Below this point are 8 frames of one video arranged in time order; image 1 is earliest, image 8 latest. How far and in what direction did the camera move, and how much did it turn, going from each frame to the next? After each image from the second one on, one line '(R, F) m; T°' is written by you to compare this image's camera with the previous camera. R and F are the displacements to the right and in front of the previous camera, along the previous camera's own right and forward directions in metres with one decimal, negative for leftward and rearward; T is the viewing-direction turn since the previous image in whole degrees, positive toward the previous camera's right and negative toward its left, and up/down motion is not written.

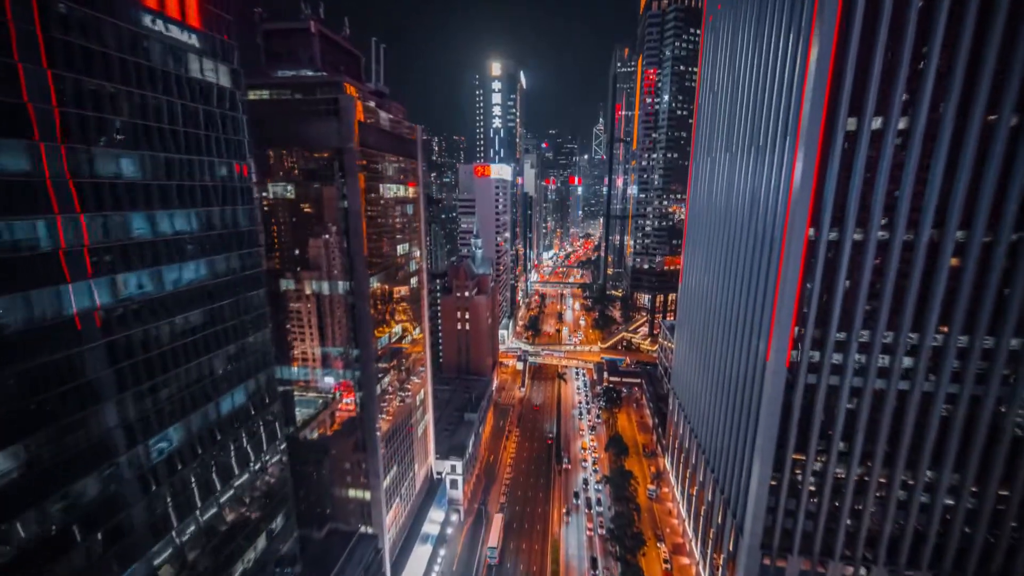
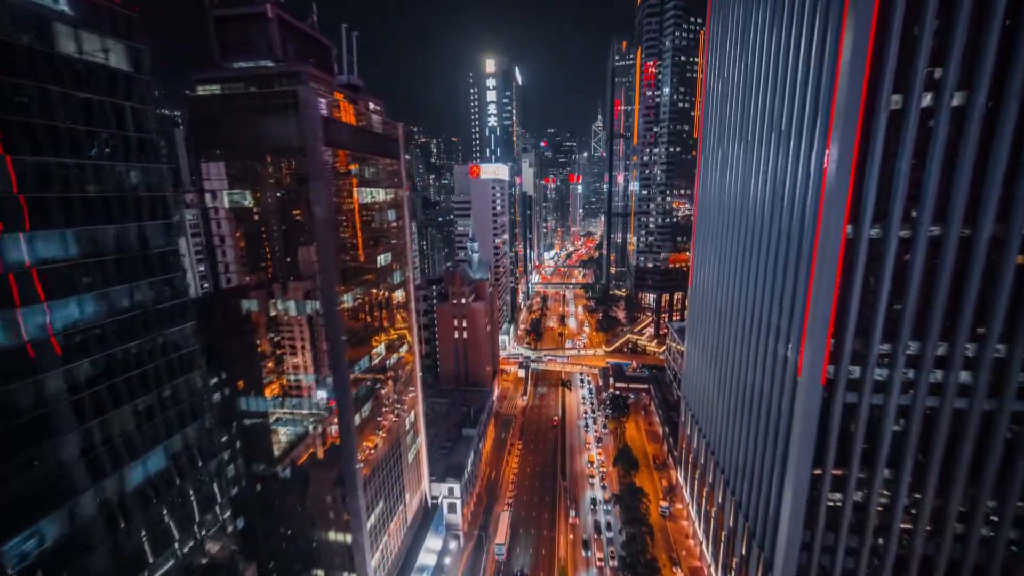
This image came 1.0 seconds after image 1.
(+0.8, +3.7) m; 0°
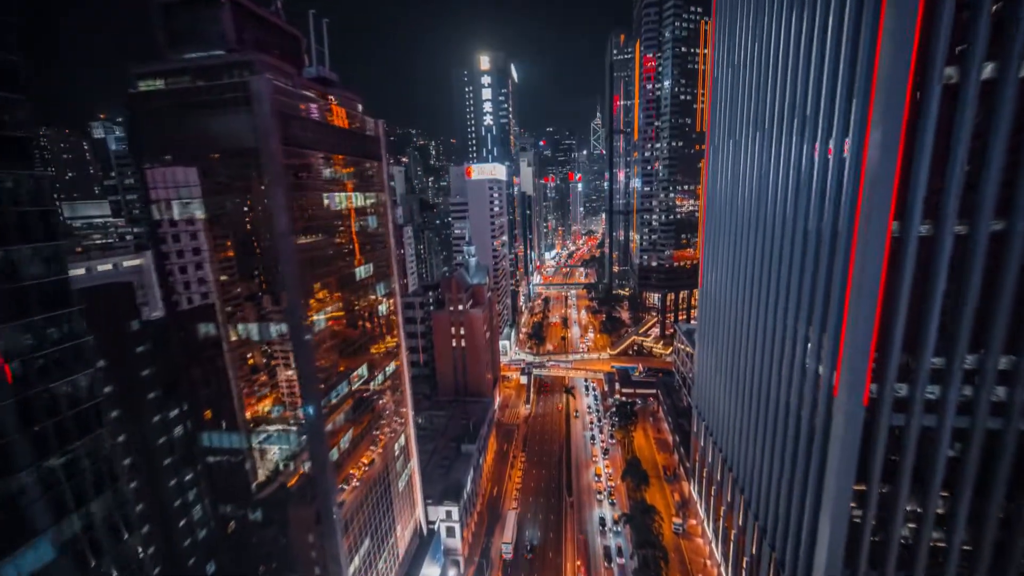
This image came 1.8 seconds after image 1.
(+0.7, +3.3) m; 0°
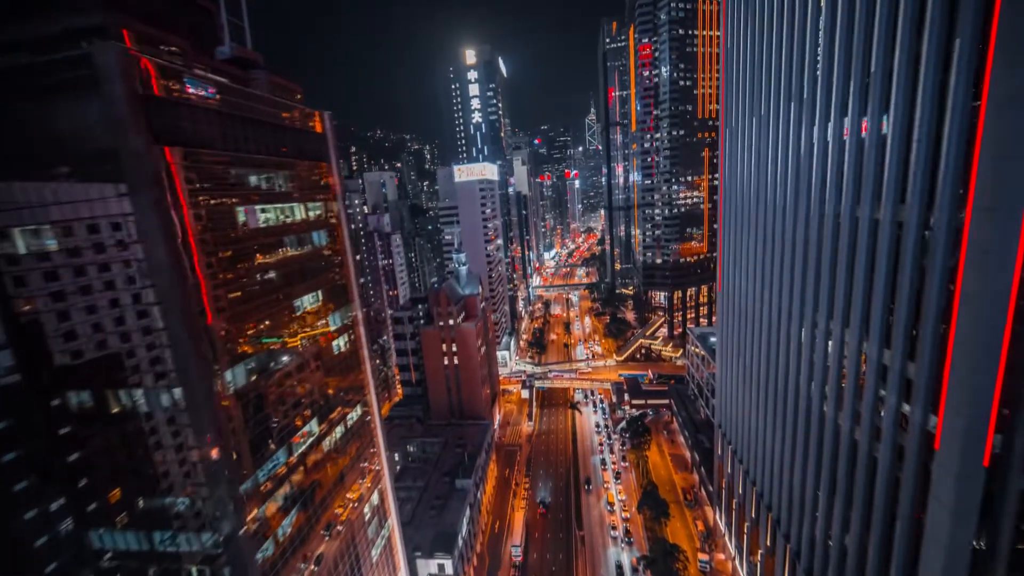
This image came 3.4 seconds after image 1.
(+1.4, +6.3) m; 0°
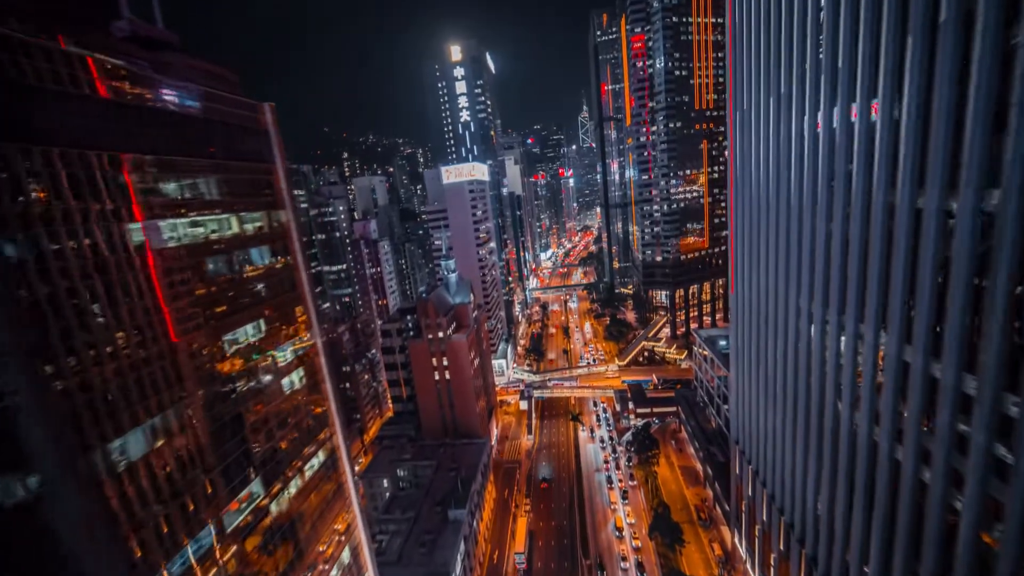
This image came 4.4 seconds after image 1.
(+1.0, +4.4) m; 0°
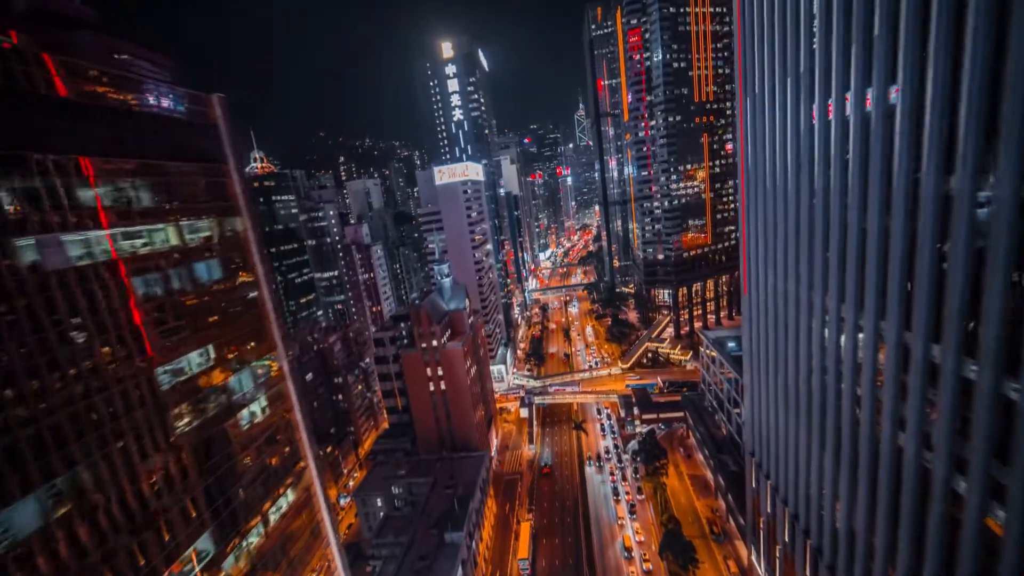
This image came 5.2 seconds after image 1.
(+0.6, +2.9) m; 0°
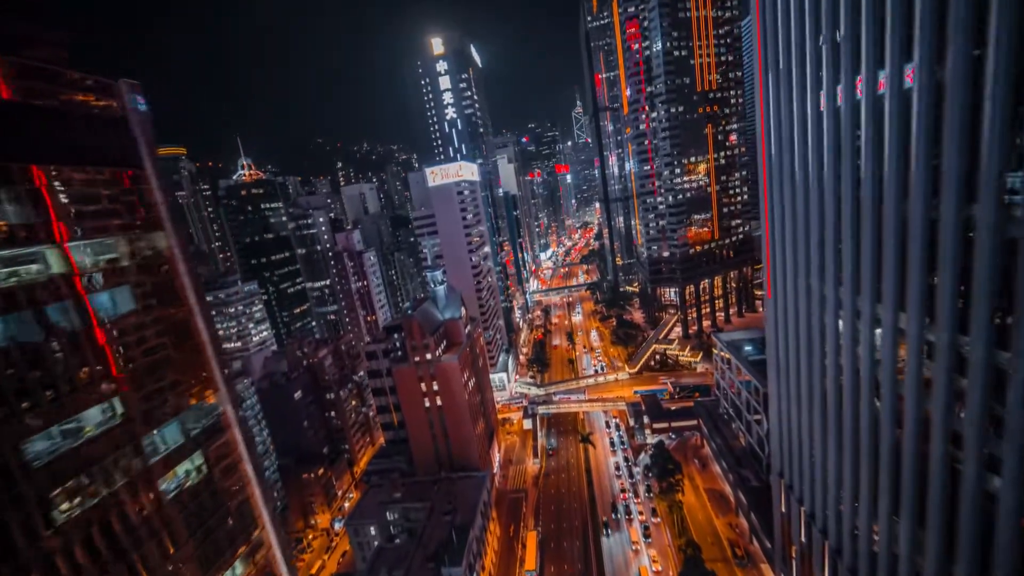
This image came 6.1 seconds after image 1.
(+0.8, +3.9) m; 0°
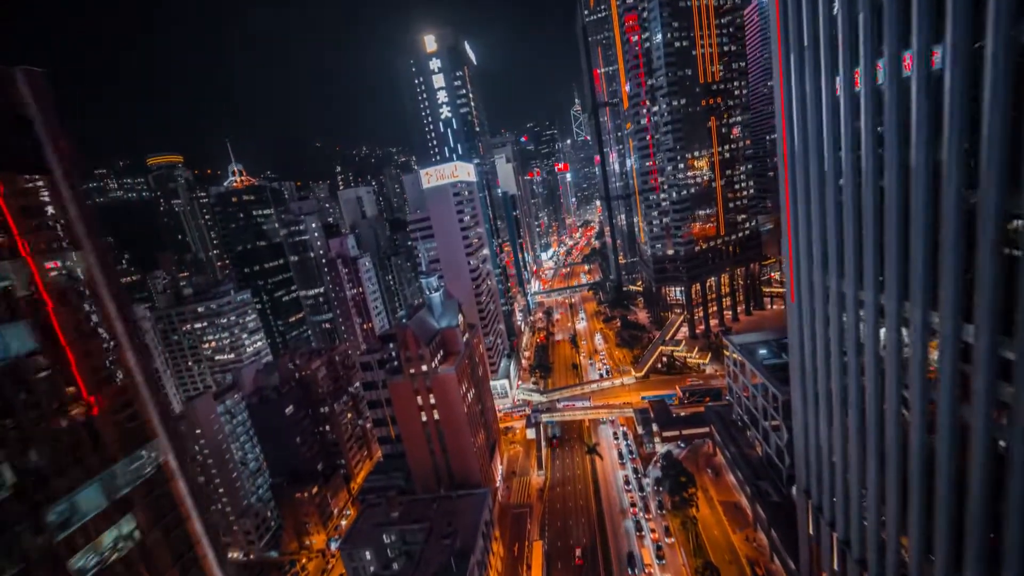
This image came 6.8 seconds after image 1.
(+0.5, +2.9) m; 0°
